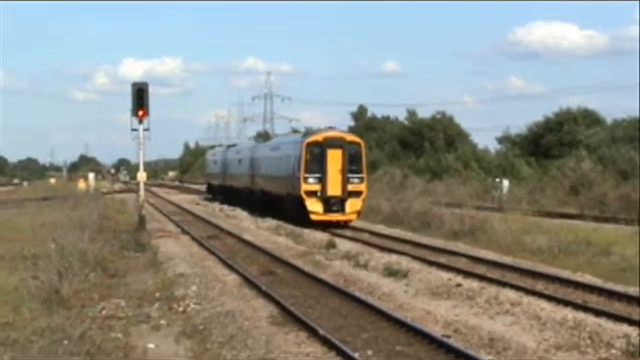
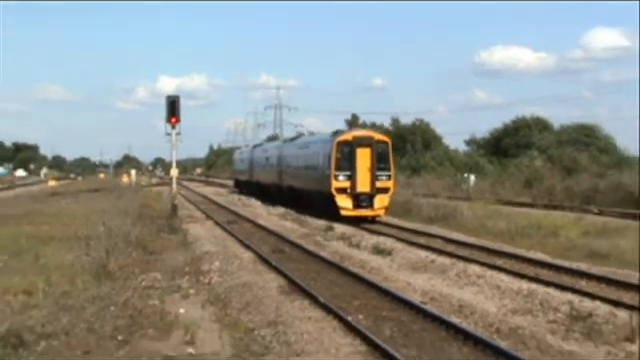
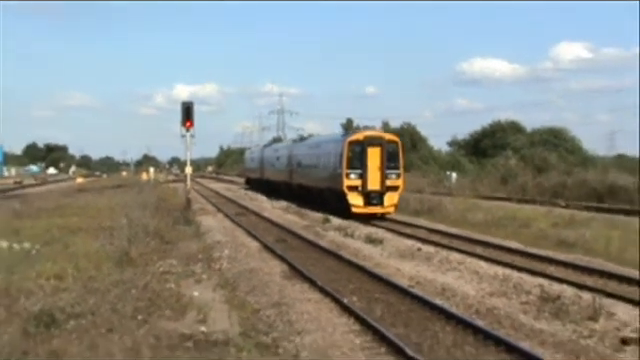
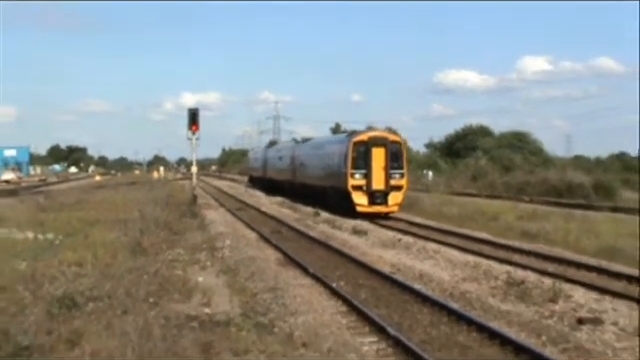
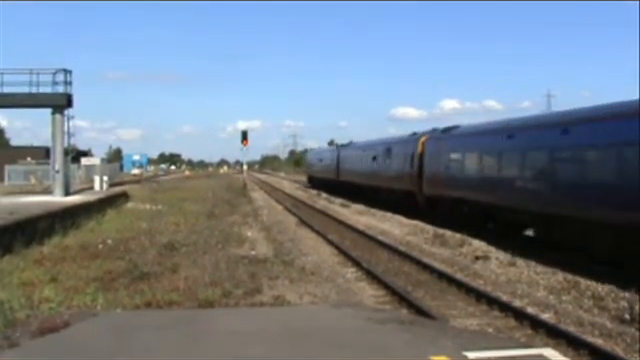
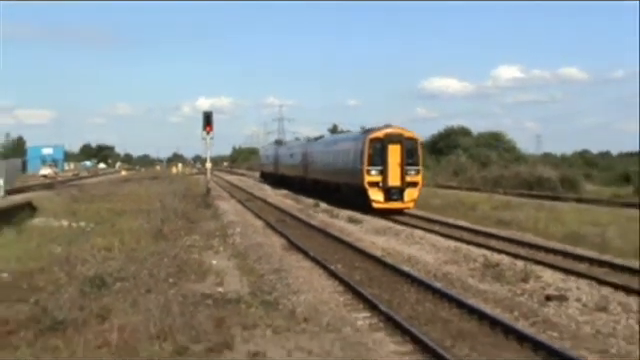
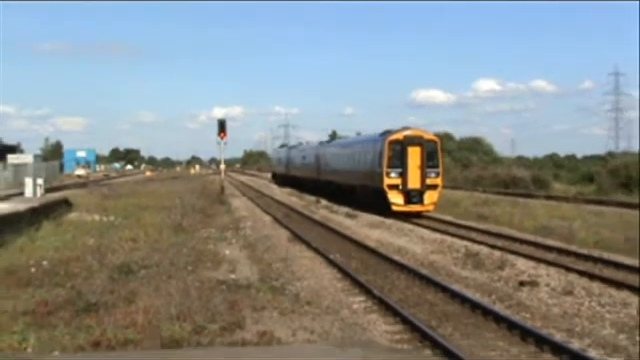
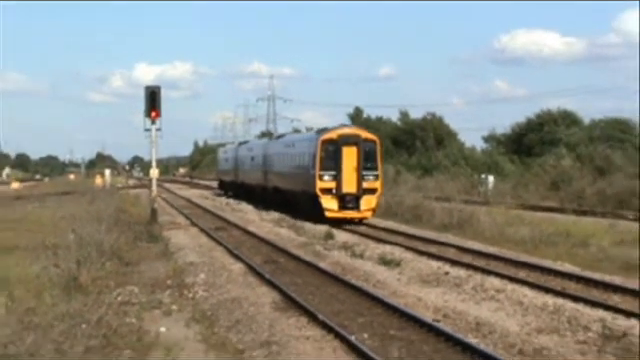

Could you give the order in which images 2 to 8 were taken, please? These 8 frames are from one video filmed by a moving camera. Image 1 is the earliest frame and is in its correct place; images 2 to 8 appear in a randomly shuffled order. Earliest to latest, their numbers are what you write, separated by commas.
8, 2, 3, 4, 6, 7, 5
